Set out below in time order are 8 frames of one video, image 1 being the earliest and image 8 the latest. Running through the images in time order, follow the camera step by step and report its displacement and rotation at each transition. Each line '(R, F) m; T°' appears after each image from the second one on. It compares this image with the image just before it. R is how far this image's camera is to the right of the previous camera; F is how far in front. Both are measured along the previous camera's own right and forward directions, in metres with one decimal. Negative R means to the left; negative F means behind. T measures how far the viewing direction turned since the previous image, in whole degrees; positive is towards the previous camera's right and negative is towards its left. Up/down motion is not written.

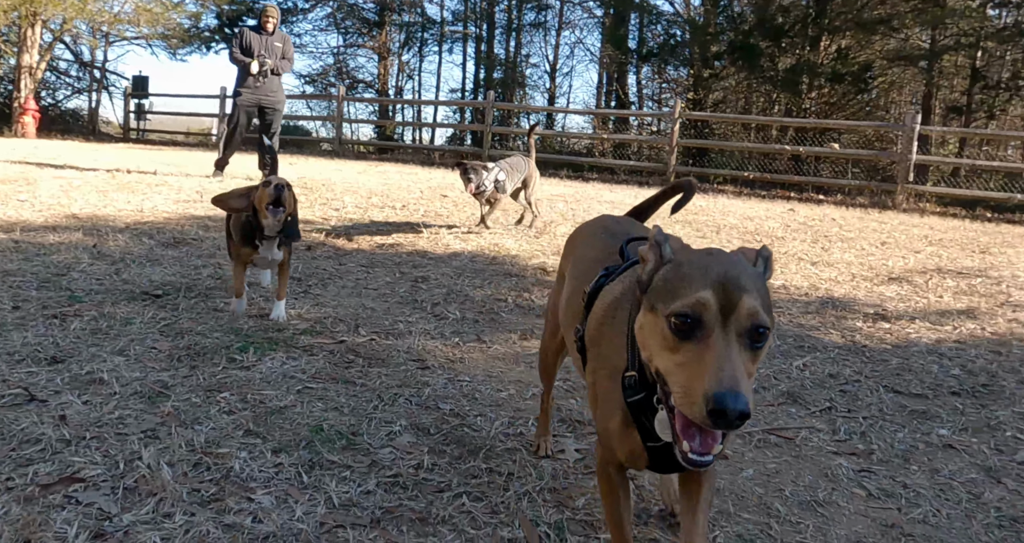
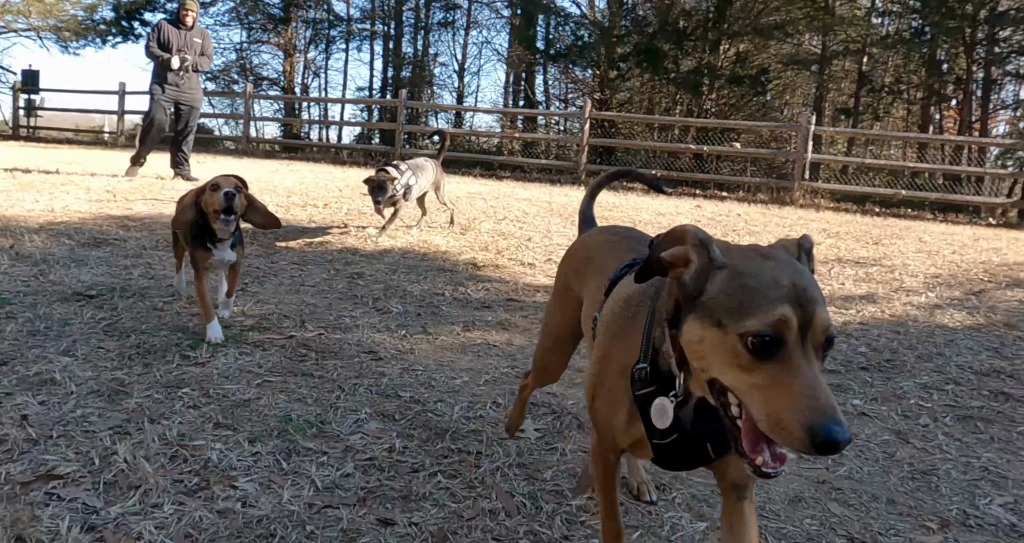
(-0.2, -0.2) m; +7°
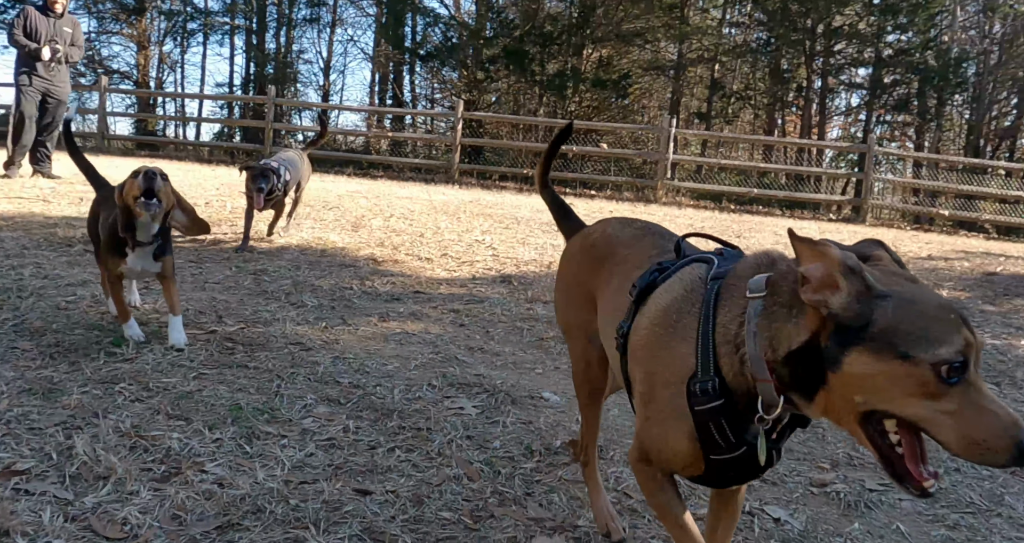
(-0.3, -0.2) m; +10°
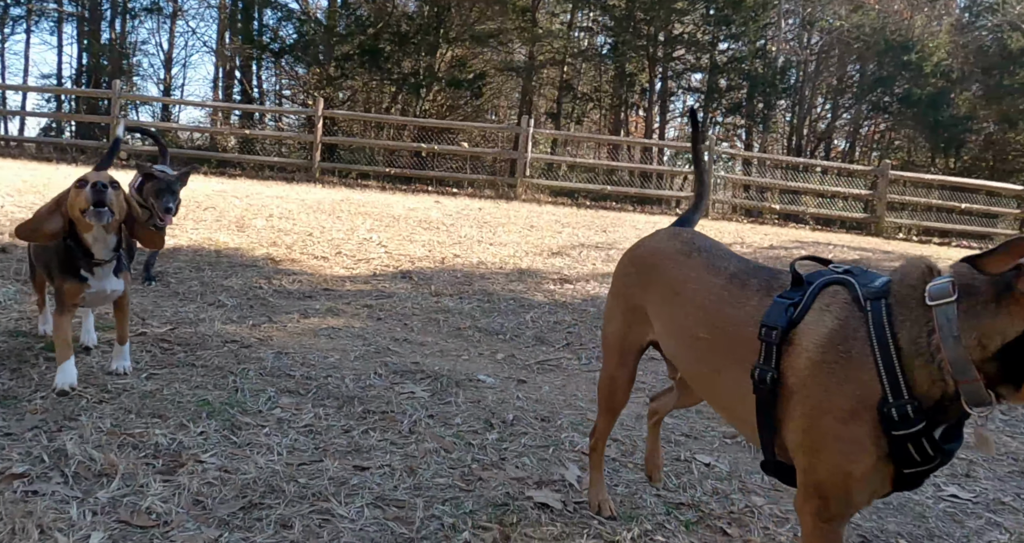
(-0.5, -0.3) m; +11°
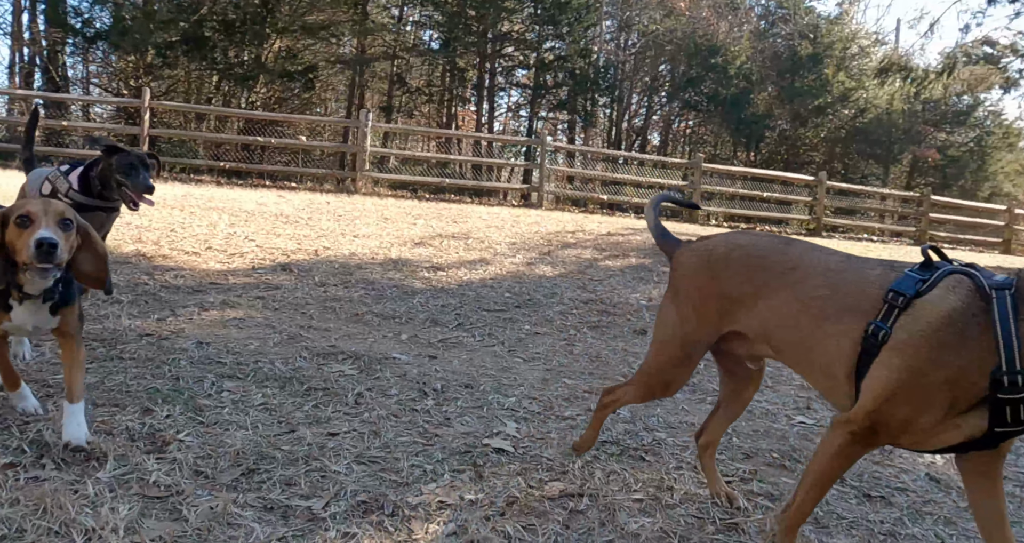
(-0.5, -0.4) m; +13°
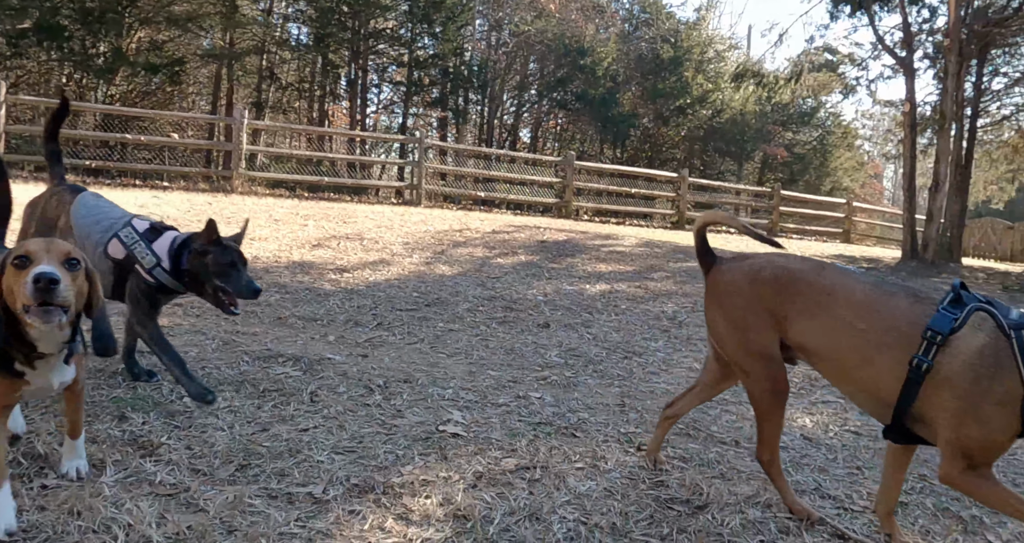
(-0.4, -0.4) m; +9°
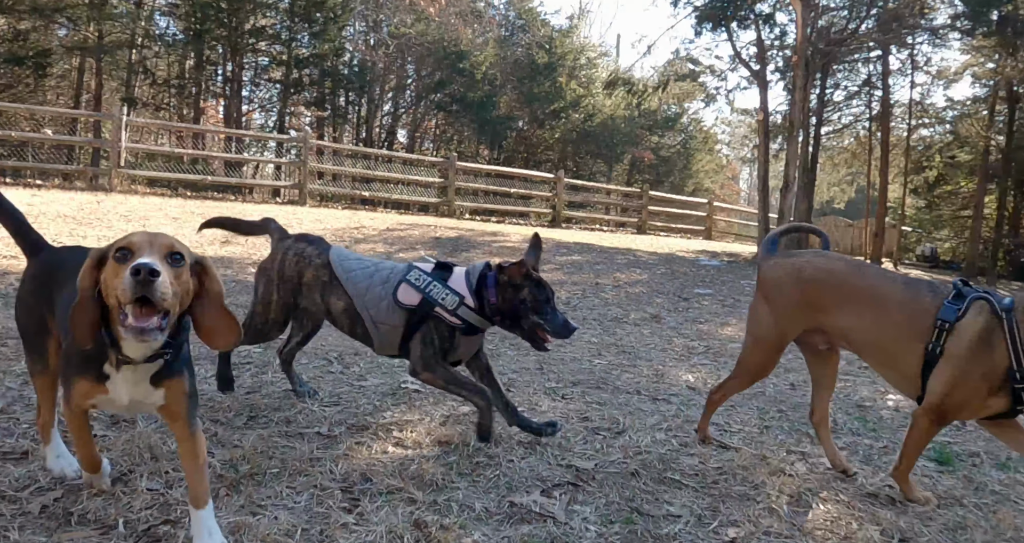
(-0.4, -0.7) m; +9°
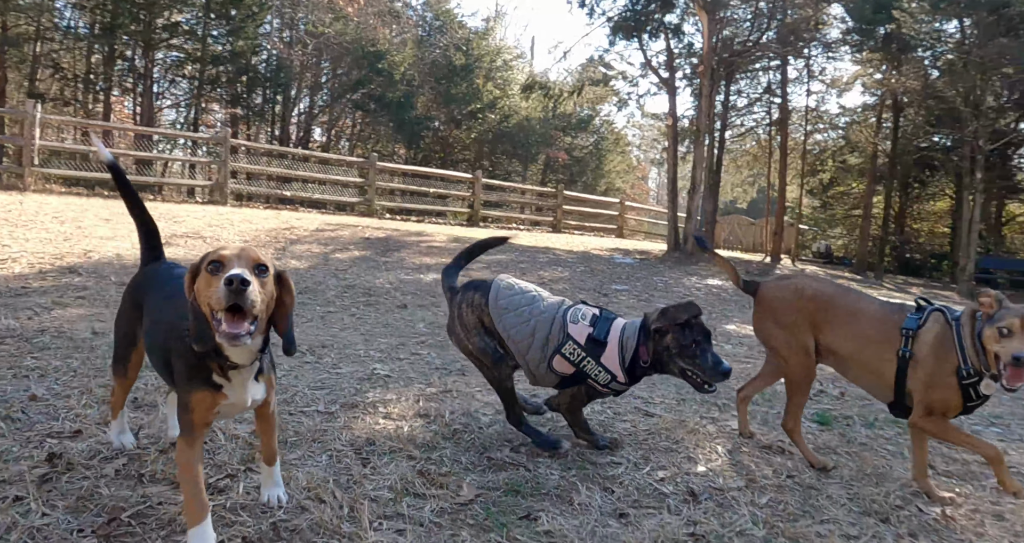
(-0.3, -0.7) m; +6°
